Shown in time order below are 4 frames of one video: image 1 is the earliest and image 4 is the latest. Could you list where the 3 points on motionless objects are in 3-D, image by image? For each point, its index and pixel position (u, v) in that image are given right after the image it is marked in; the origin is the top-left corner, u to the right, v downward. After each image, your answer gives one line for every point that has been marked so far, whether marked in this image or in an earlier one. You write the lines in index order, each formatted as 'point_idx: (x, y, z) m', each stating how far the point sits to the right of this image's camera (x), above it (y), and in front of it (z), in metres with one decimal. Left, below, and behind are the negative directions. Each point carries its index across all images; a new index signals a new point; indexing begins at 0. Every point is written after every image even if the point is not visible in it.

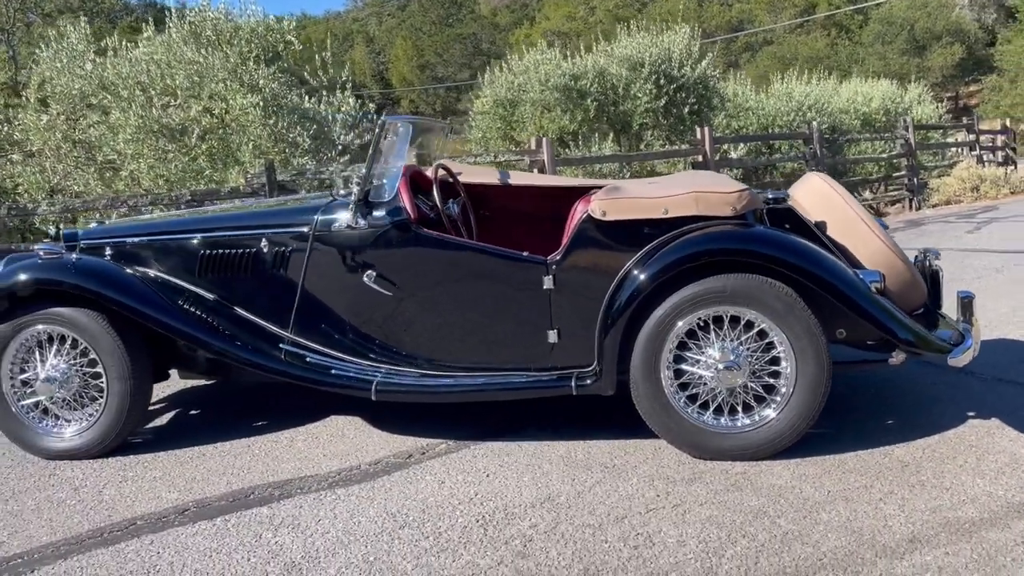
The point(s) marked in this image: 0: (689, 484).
0: (+0.7, -0.8, +3.6) m
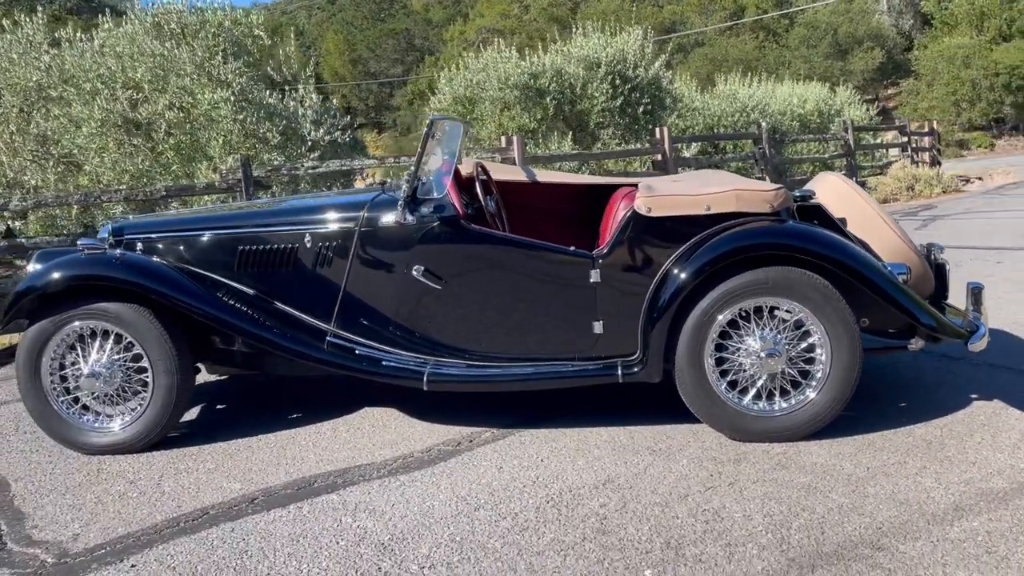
0: (+1.0, -0.8, +3.9) m
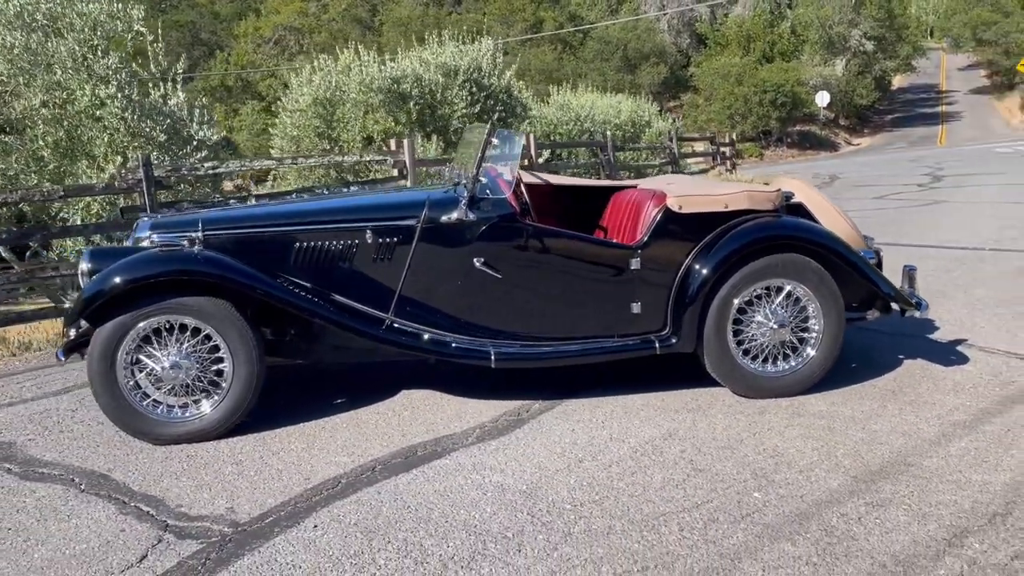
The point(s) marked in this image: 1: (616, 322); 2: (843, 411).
0: (+1.4, -0.7, +4.7) m
1: (+0.6, -0.2, +5.0) m
2: (+1.8, -0.7, +4.7) m
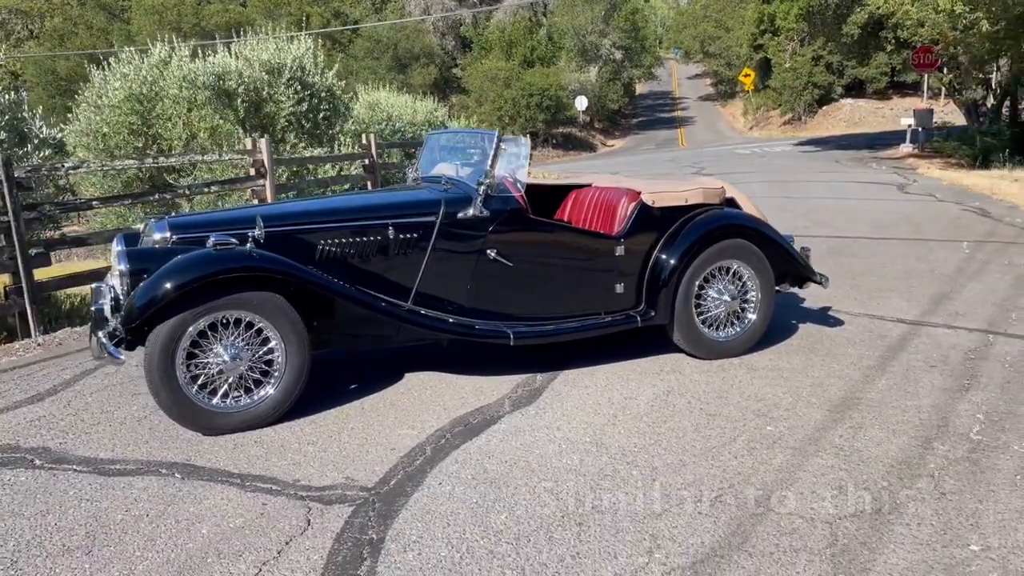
0: (+1.4, -0.6, +5.7) m
1: (+0.6, -0.1, +5.8) m
2: (+1.8, -0.5, +5.9) m
